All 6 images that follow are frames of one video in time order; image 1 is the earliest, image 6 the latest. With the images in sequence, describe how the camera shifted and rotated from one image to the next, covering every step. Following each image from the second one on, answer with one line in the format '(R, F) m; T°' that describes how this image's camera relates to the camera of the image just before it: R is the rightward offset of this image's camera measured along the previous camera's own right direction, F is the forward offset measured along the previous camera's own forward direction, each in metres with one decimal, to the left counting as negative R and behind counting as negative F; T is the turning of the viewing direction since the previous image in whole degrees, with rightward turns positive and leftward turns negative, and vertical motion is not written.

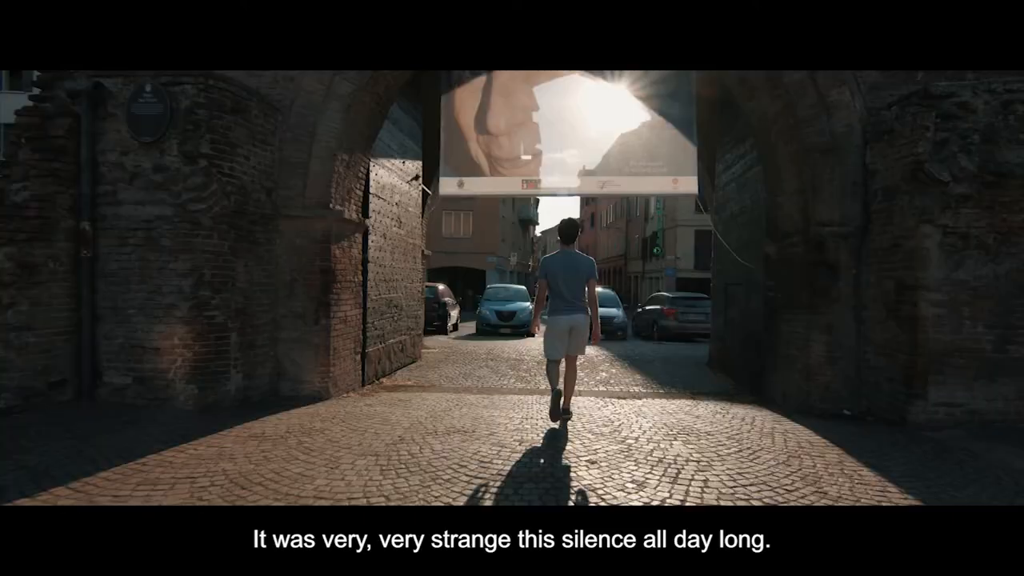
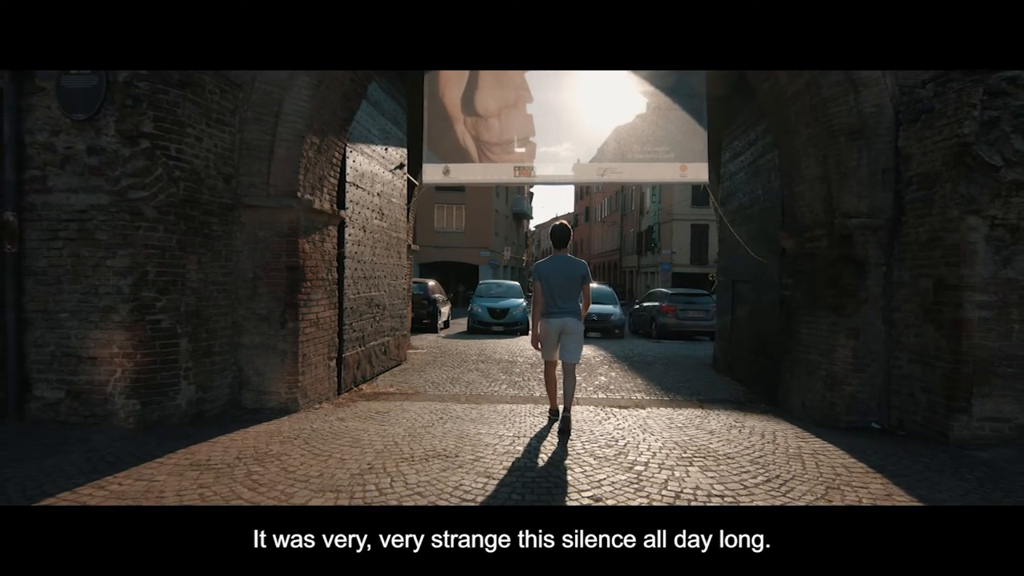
(0.0, +0.6) m; +1°
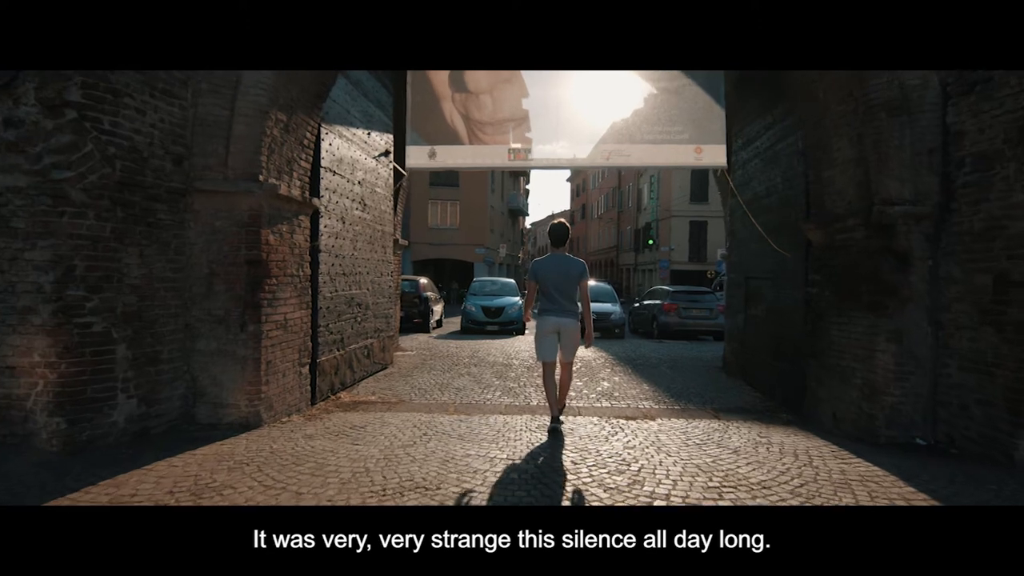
(0.0, +0.6) m; 0°
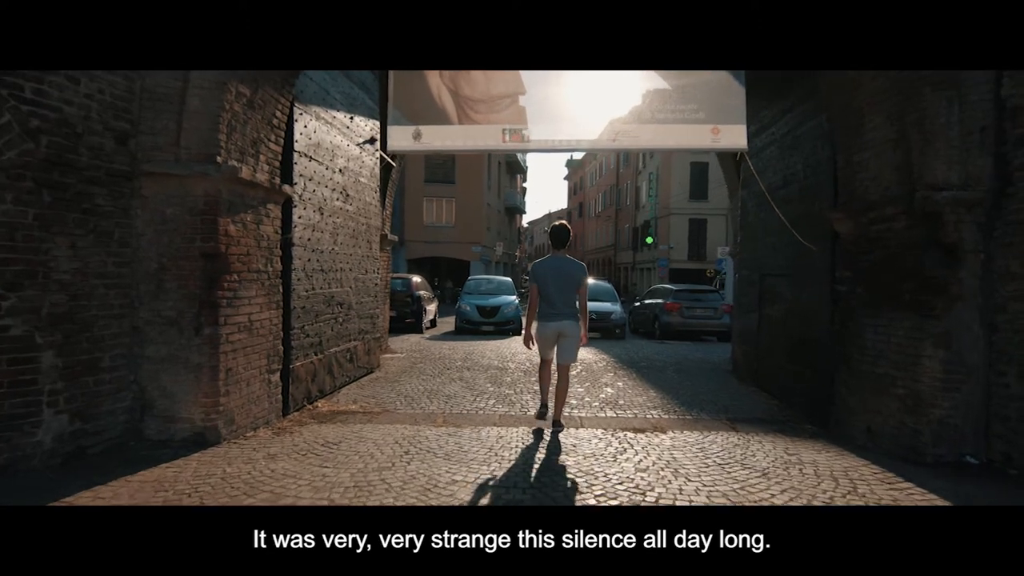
(0.0, +0.6) m; 0°
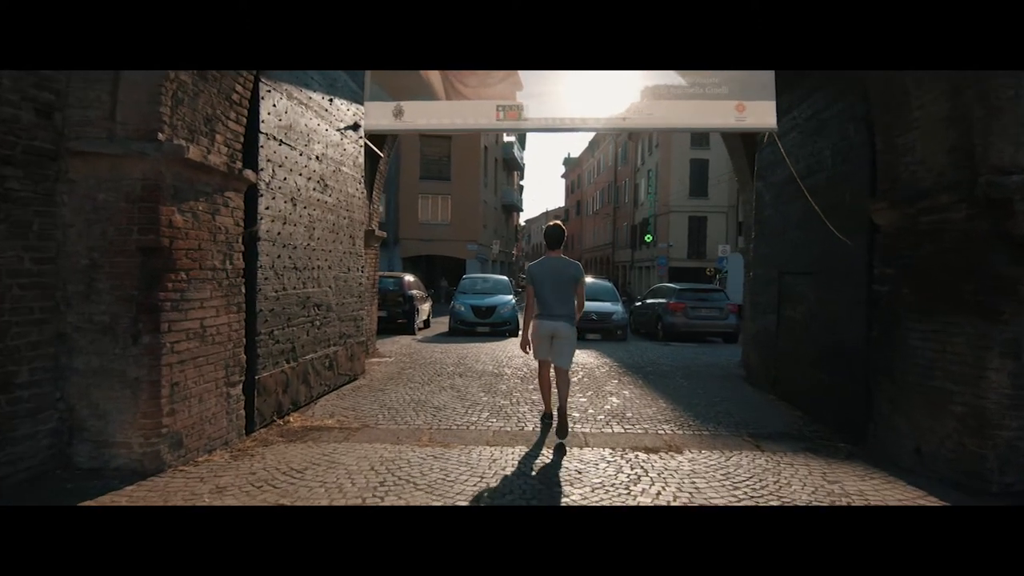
(0.0, +0.6) m; 0°
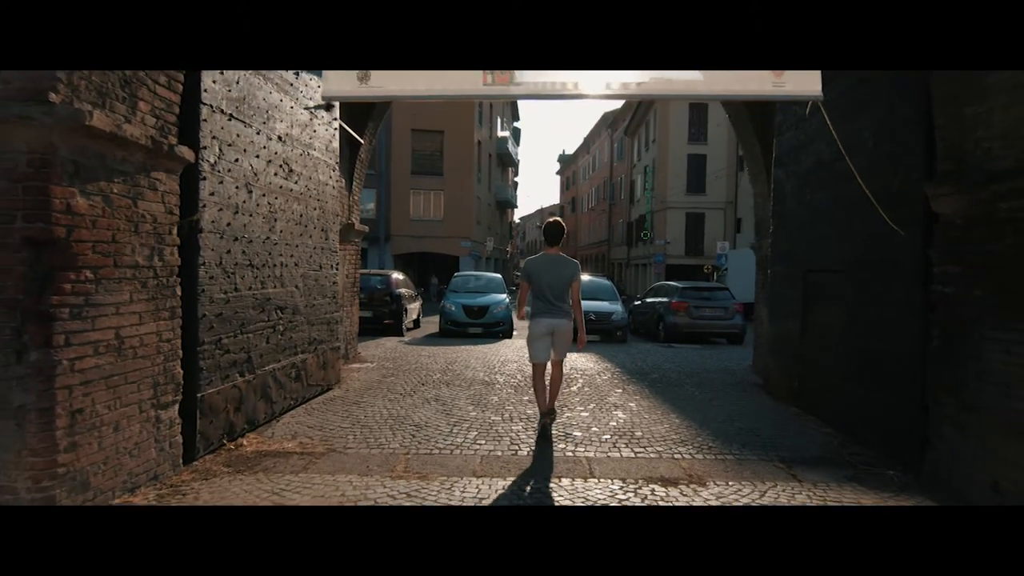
(0.0, +0.7) m; +1°
